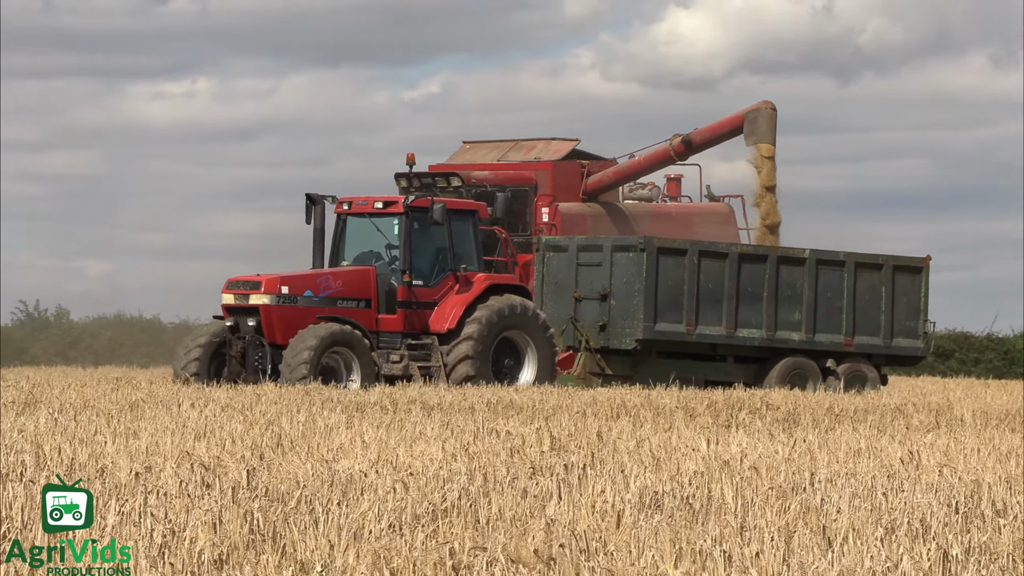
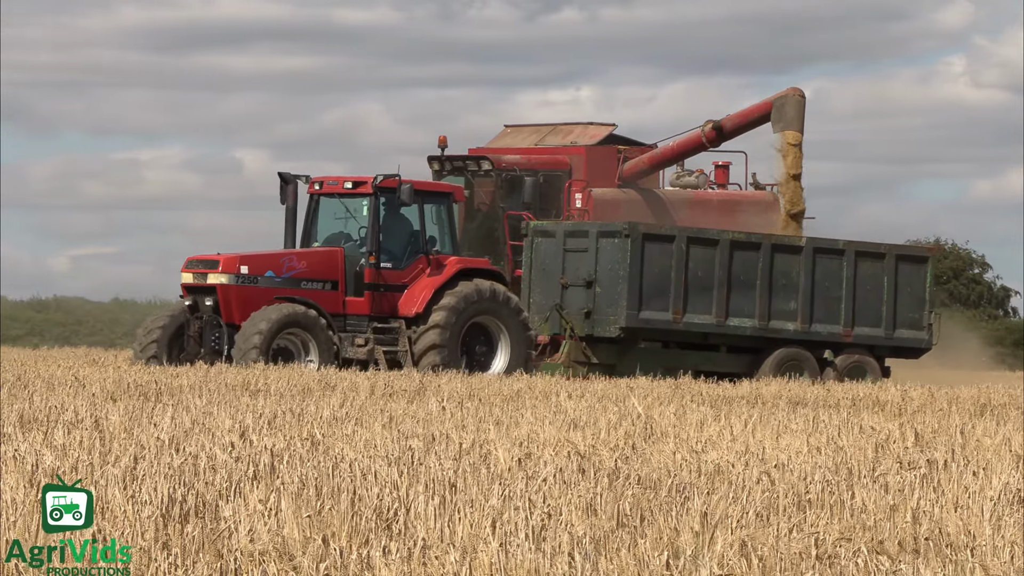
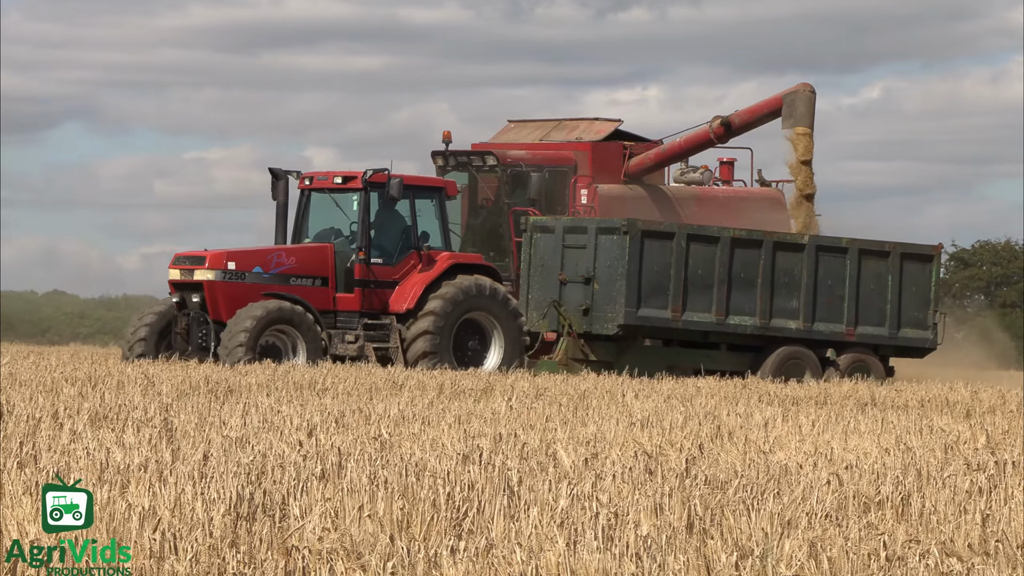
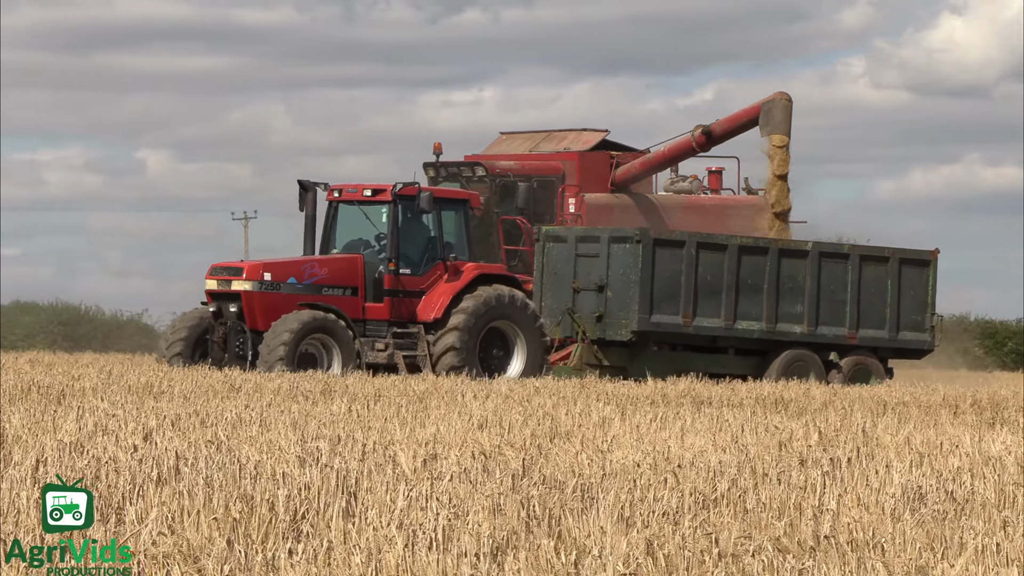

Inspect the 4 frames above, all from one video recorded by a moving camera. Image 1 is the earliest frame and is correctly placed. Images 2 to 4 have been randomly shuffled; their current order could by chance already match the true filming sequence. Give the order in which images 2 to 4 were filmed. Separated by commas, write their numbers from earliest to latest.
4, 2, 3
